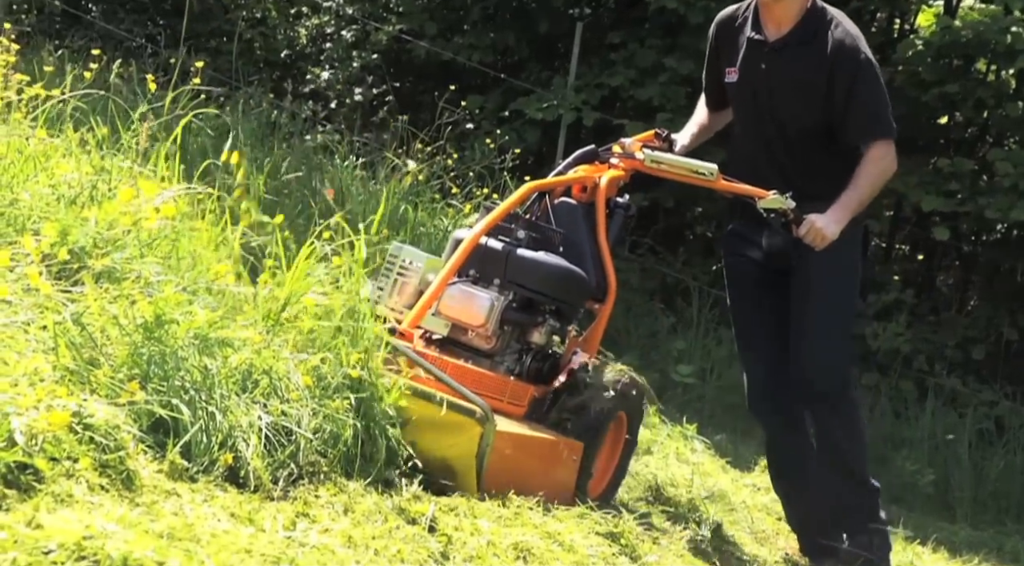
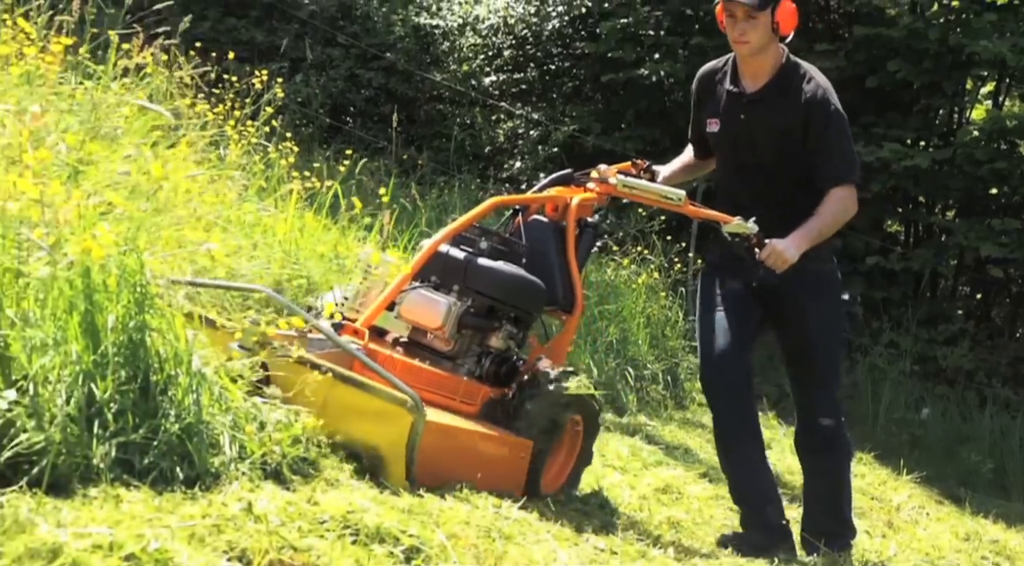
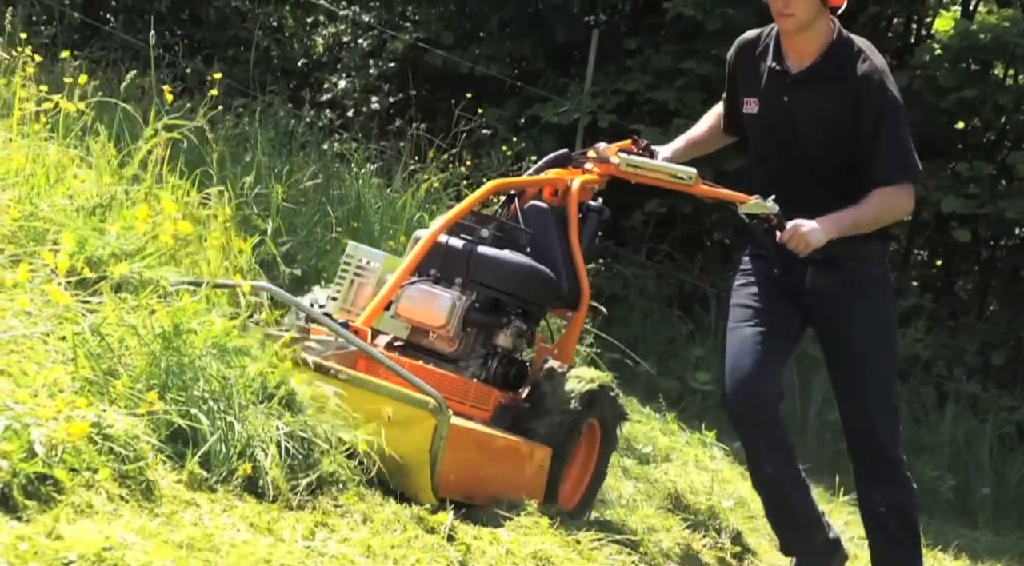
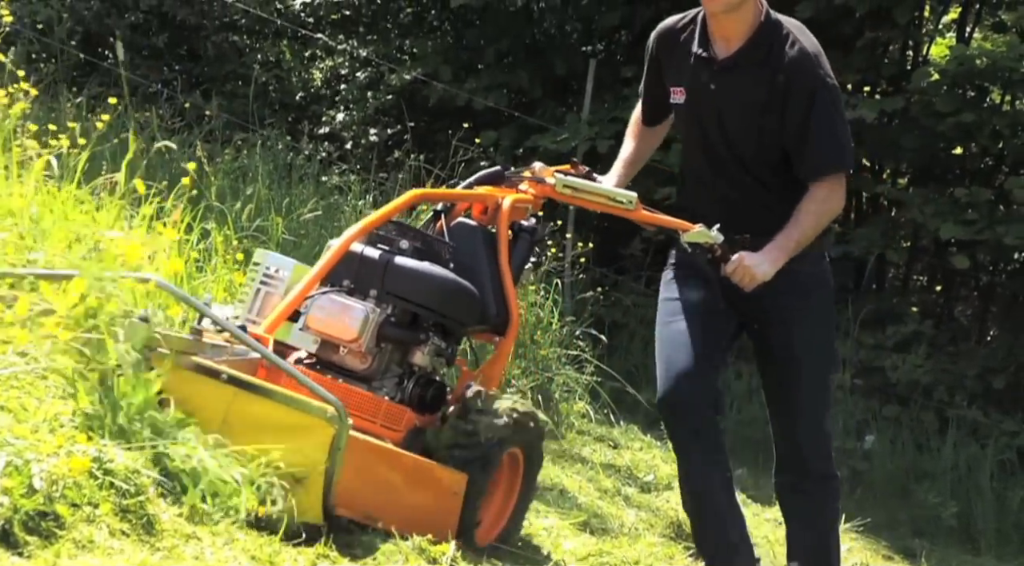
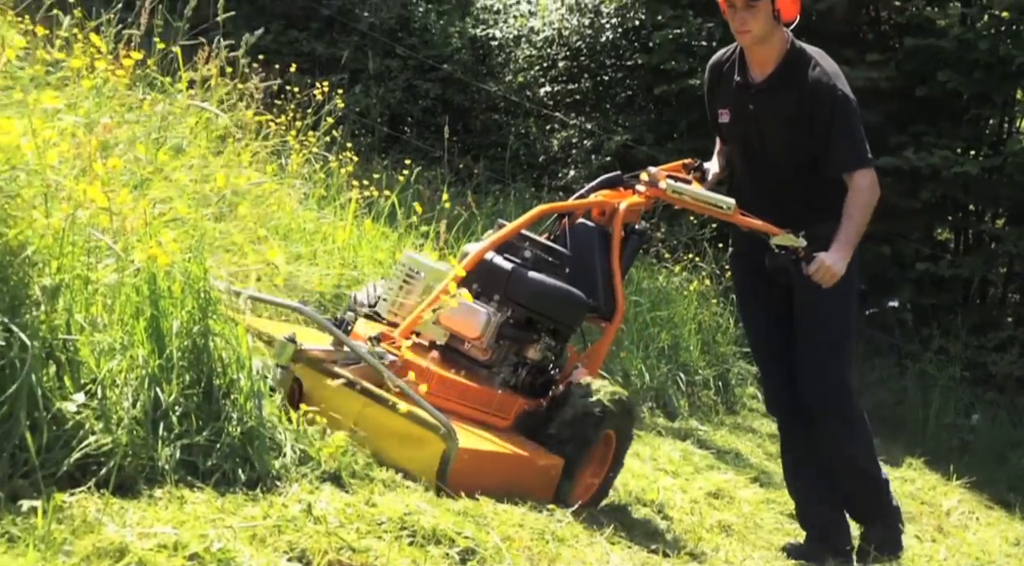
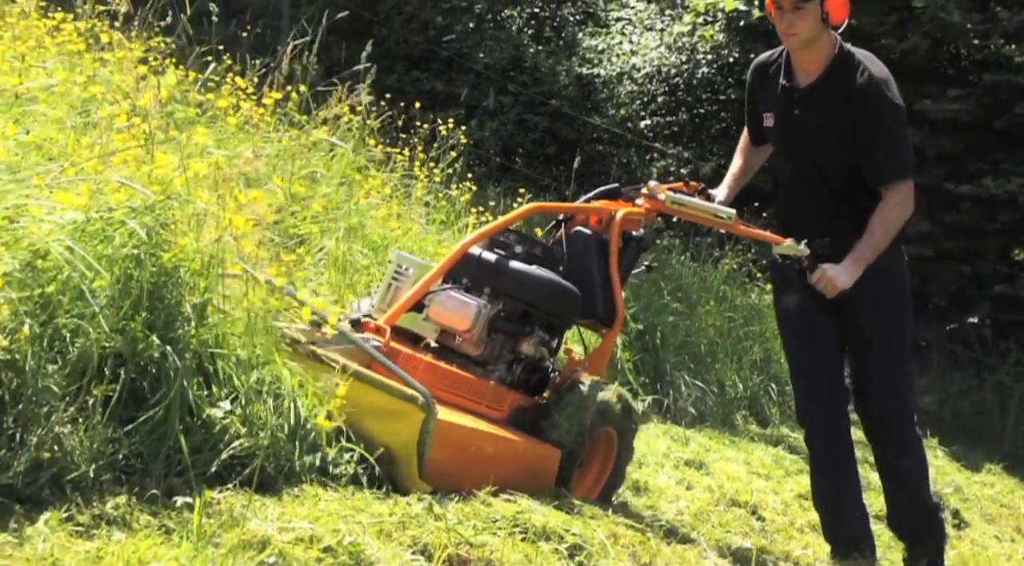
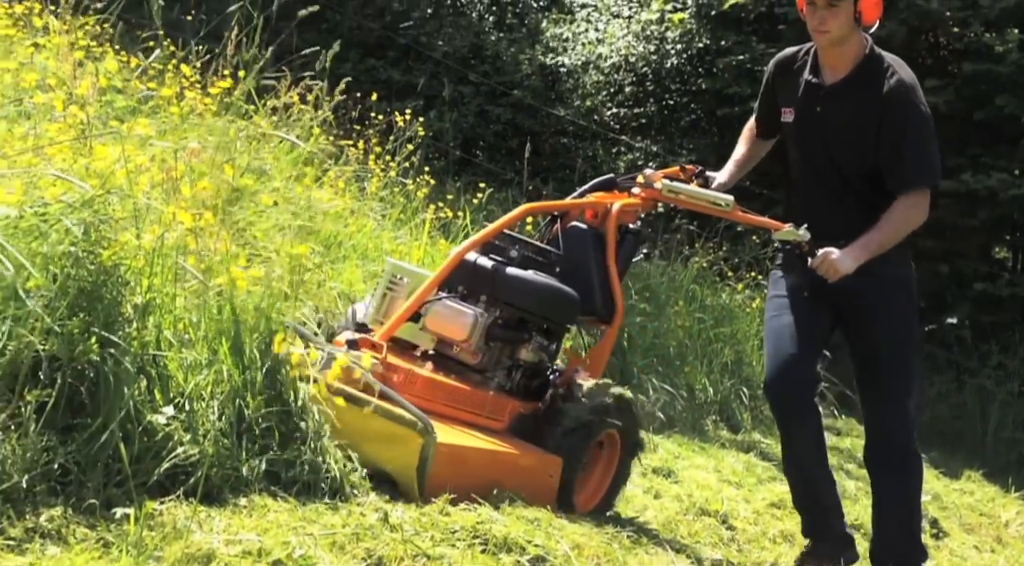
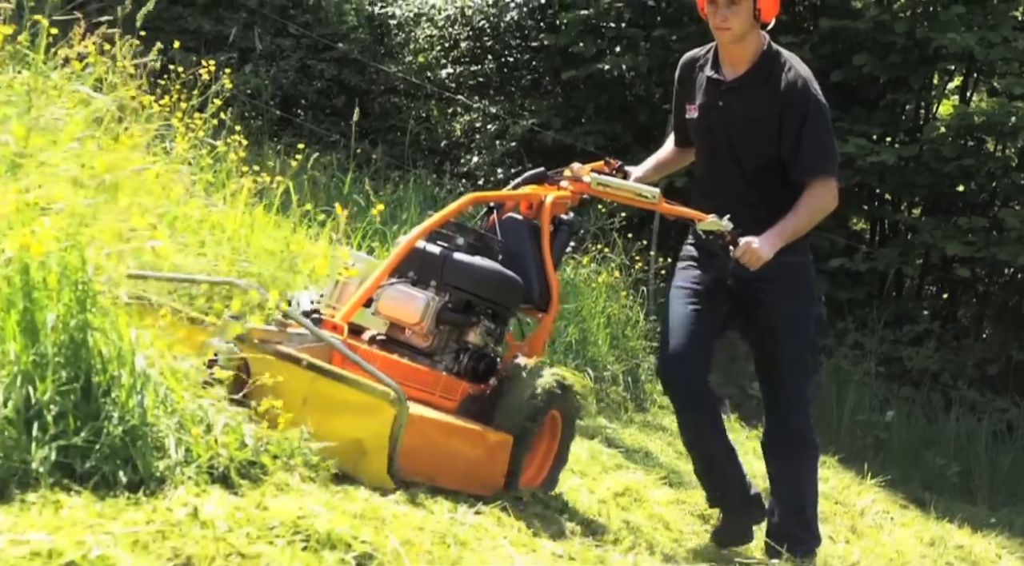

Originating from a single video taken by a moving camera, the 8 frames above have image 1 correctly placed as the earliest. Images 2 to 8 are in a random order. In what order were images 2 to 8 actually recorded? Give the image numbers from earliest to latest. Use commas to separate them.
3, 4, 8, 2, 5, 7, 6
